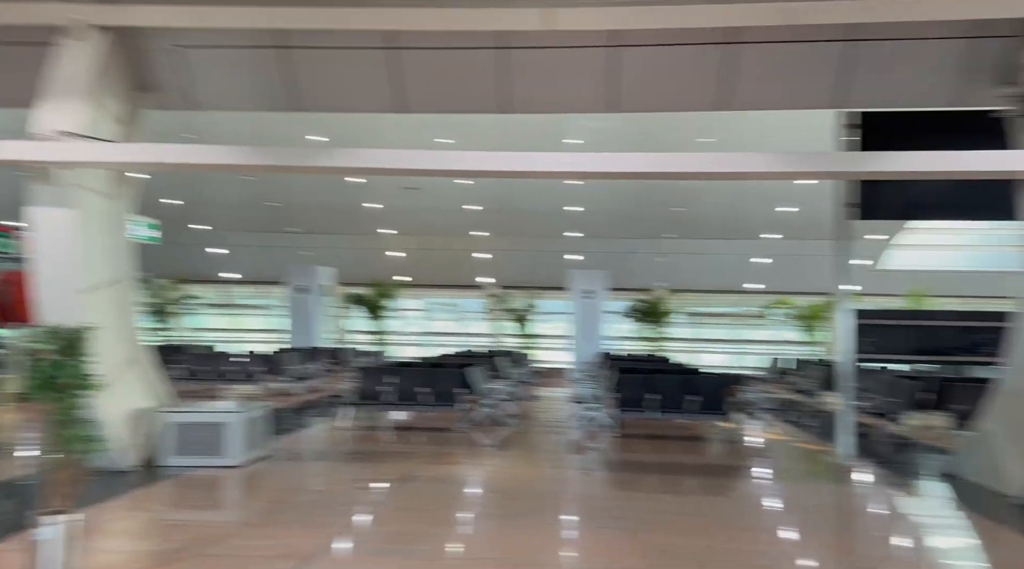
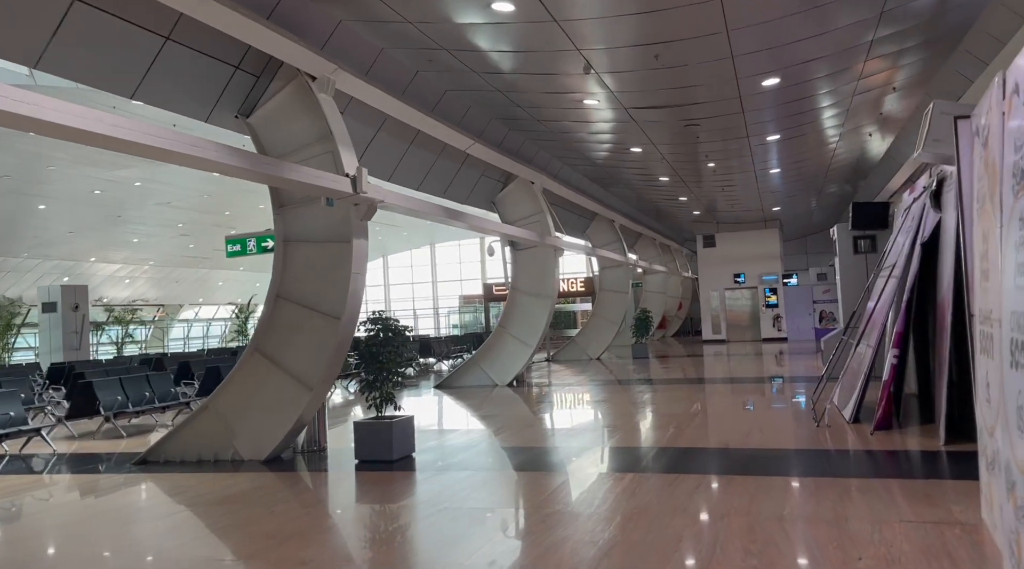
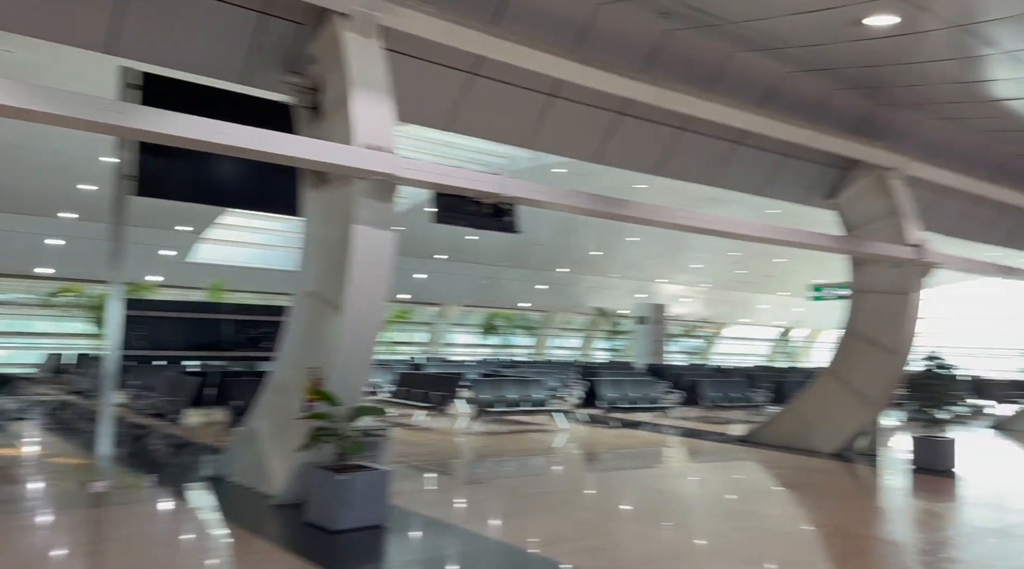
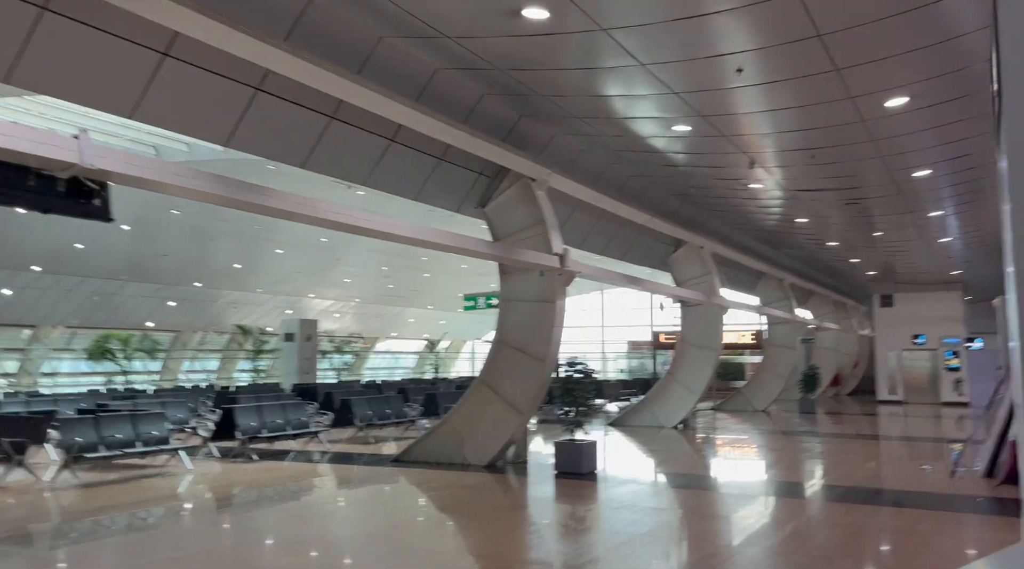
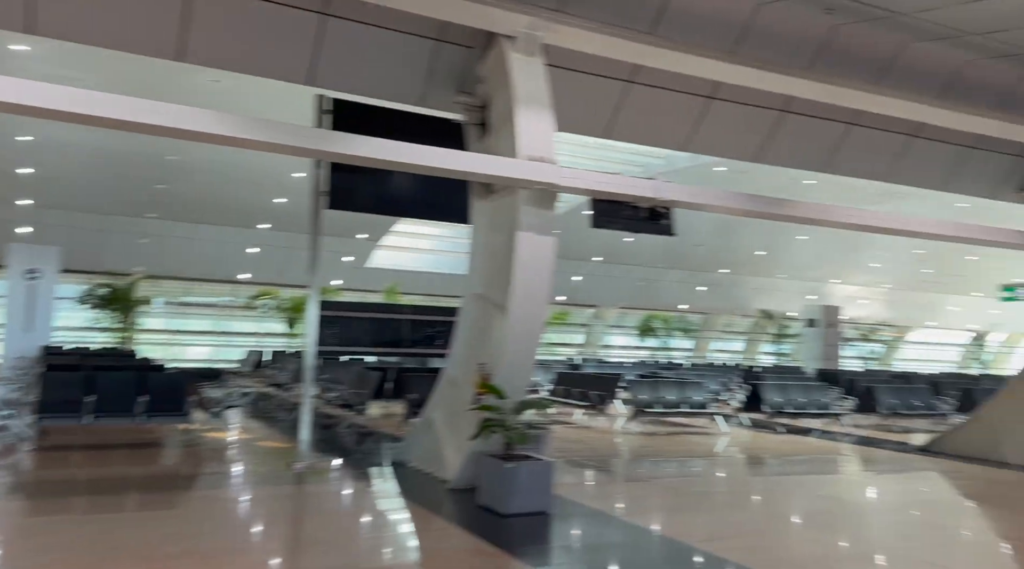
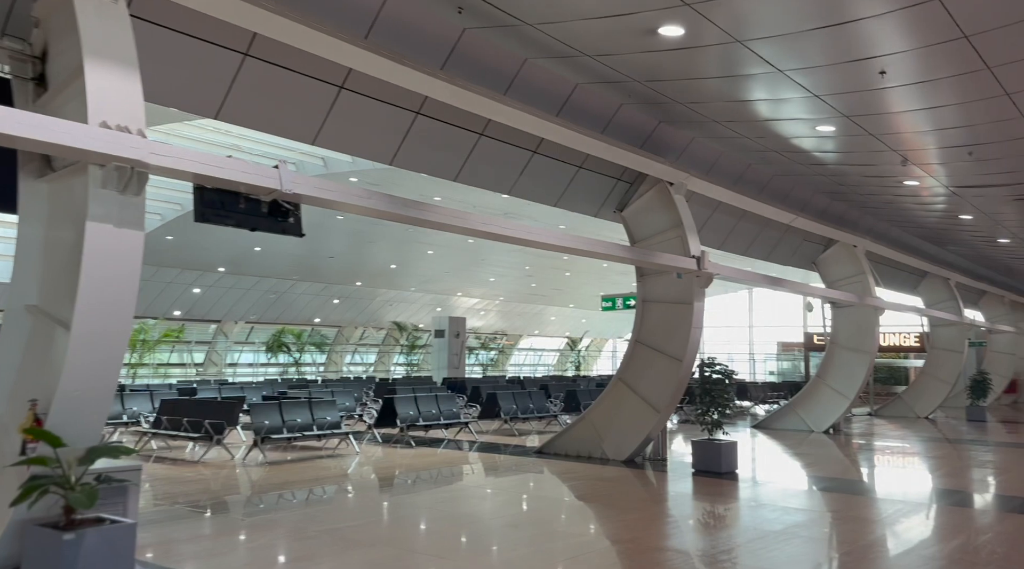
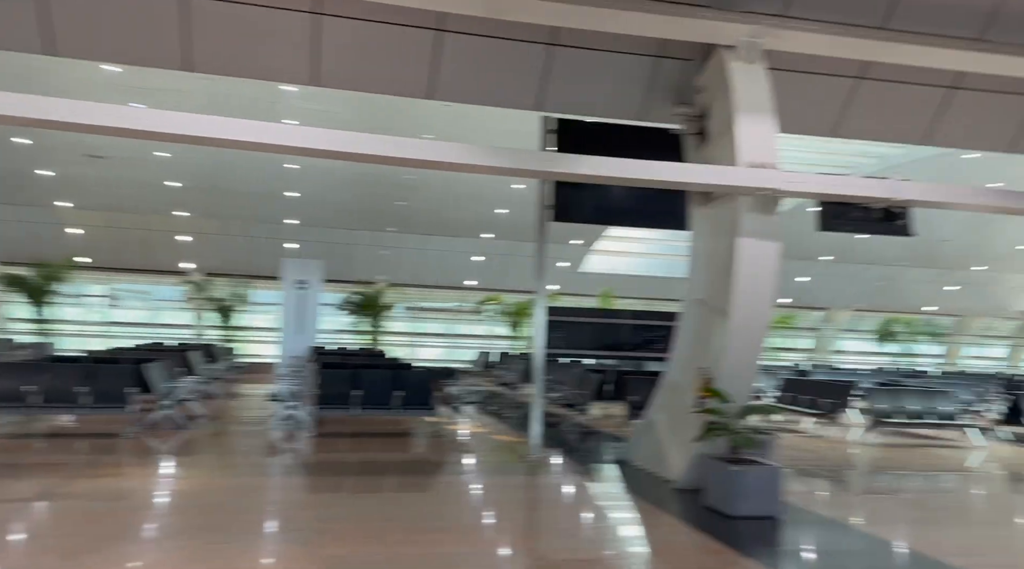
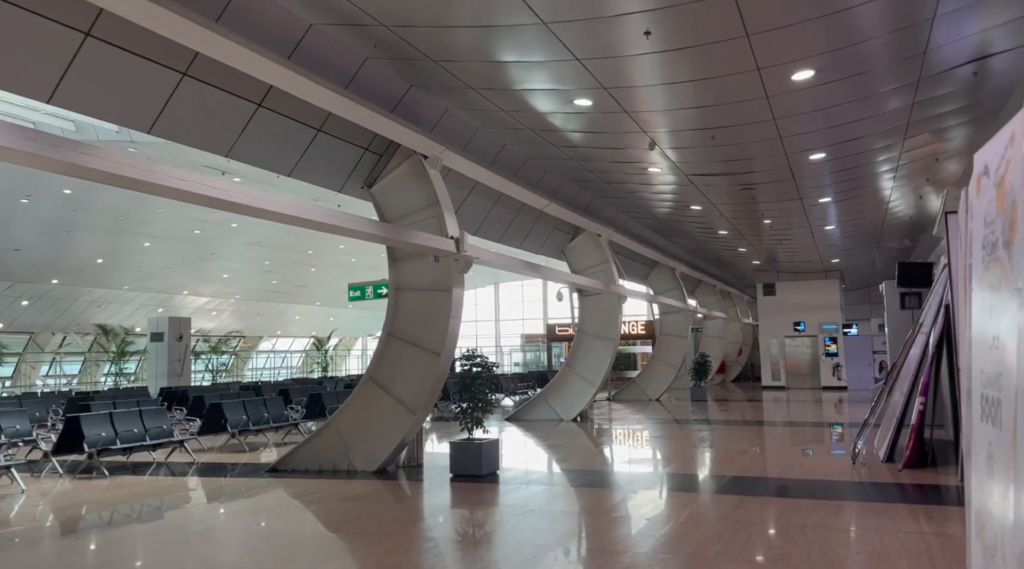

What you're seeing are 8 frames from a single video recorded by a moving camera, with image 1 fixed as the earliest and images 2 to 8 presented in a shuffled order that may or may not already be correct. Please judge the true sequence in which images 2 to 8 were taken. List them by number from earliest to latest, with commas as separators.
7, 5, 3, 6, 4, 8, 2
